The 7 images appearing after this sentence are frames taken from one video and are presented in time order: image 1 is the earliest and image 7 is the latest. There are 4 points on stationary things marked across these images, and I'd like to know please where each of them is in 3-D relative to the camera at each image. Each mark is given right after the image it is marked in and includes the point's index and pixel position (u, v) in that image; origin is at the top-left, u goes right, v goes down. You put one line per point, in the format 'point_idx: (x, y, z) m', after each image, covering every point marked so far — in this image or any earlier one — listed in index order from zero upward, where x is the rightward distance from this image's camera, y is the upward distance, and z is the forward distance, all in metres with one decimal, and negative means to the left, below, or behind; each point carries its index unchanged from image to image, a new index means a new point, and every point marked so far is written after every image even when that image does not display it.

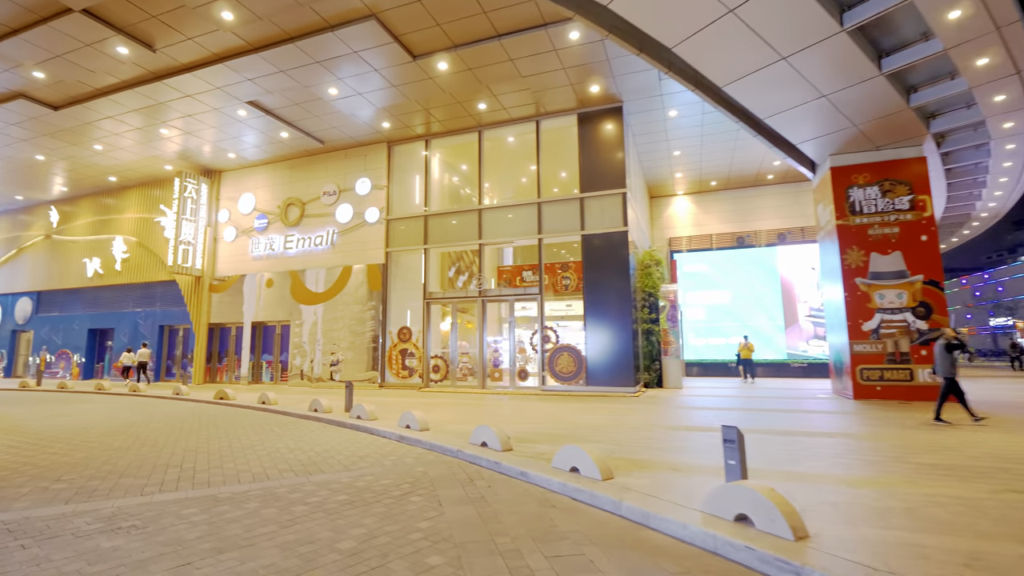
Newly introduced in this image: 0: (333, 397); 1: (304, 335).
0: (-4.0, -2.5, +11.4) m
1: (-6.7, -1.5, +16.5) m
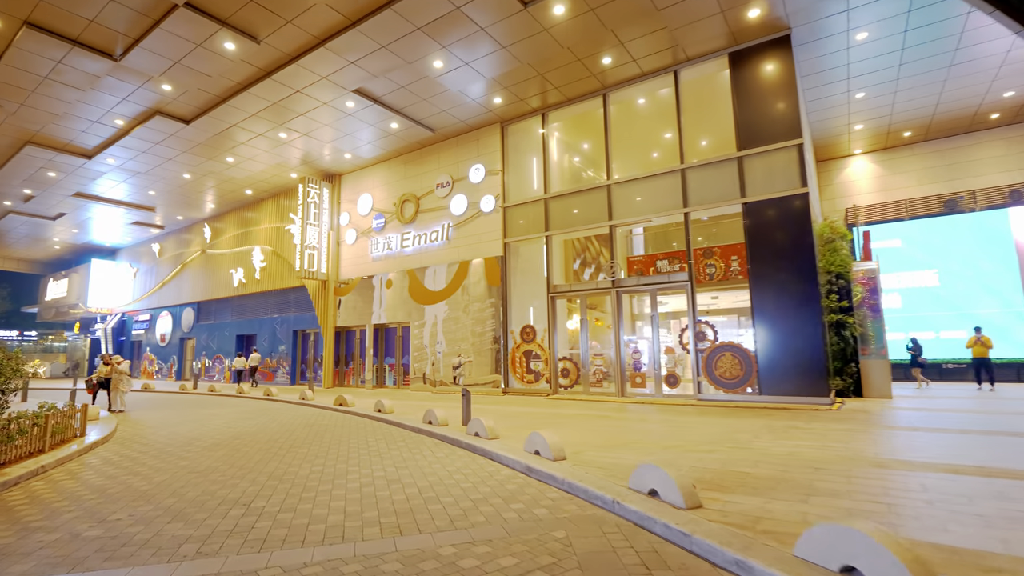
0: (-1.2, -2.3, +10.0) m
1: (-2.6, -1.5, +15.6) m
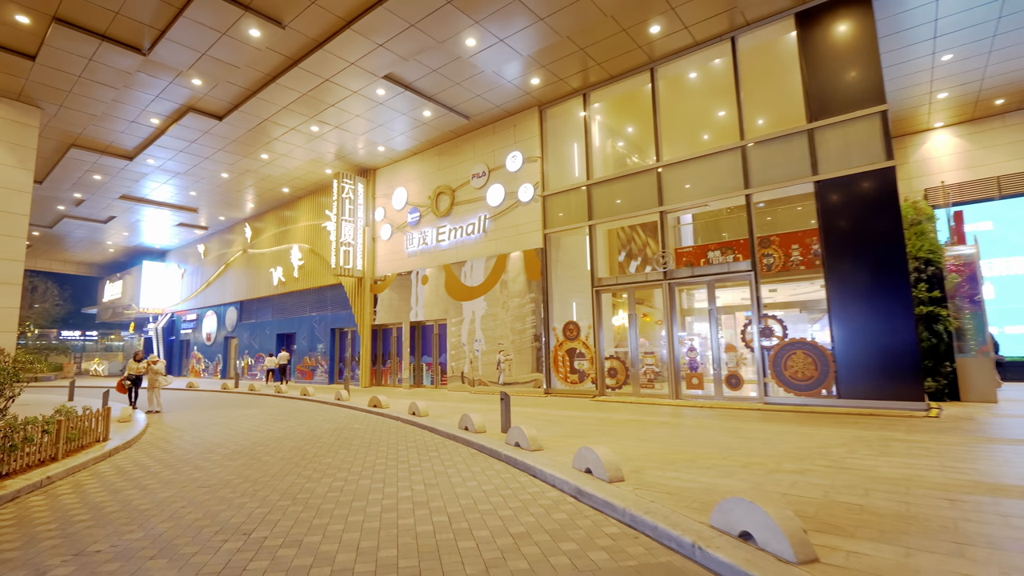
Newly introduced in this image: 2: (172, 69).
0: (-0.4, -2.2, +9.2) m
1: (-1.4, -1.4, +14.9) m
2: (-7.7, +5.0, +11.5) m
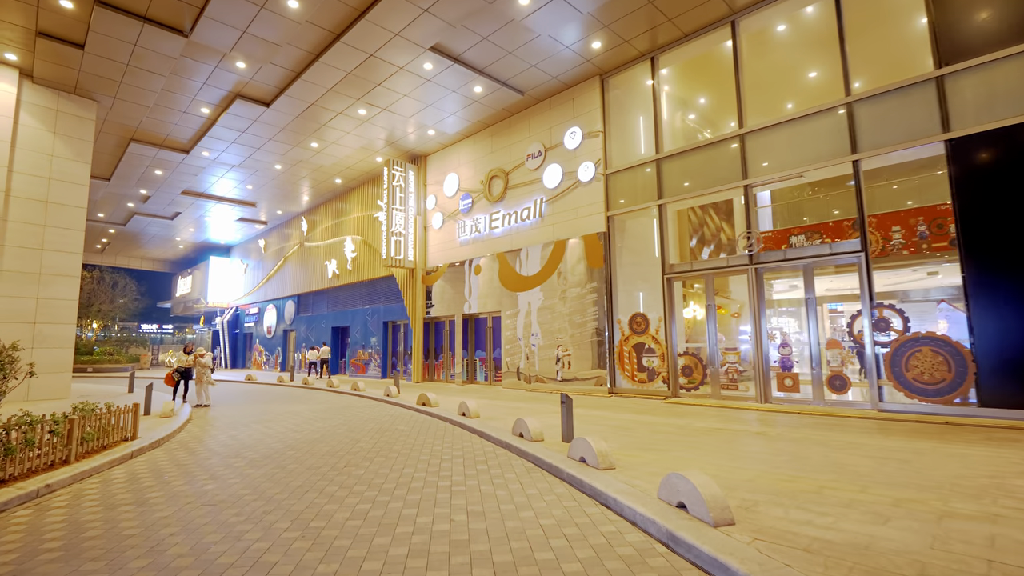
0: (+0.5, -2.0, +8.1) m
1: (+0.2, -1.1, +13.9) m
2: (-6.5, +5.2, +11.1) m
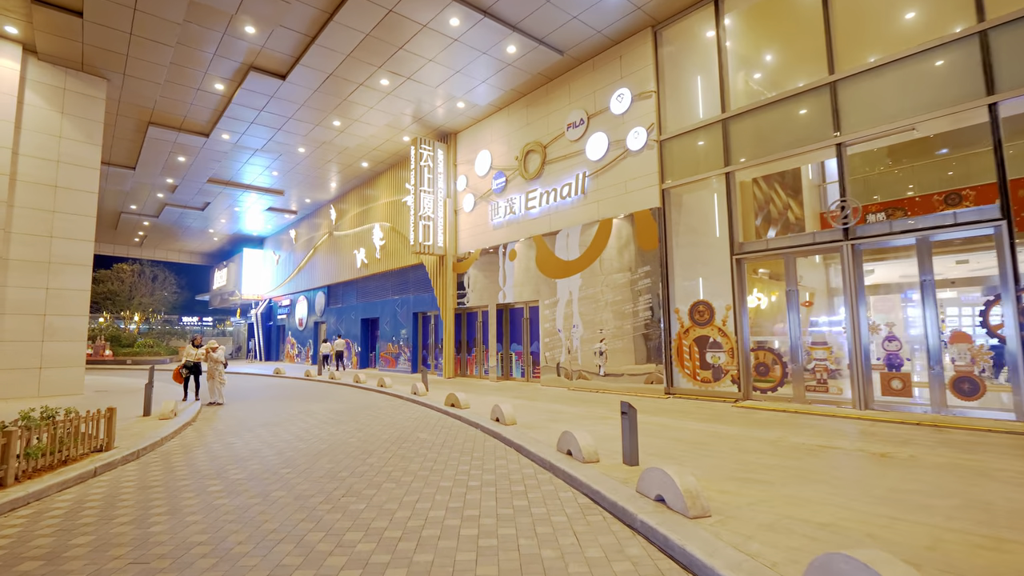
0: (+1.1, -1.8, +6.7) m
1: (+1.1, -0.8, +12.5) m
2: (-5.7, +5.4, +10.1) m
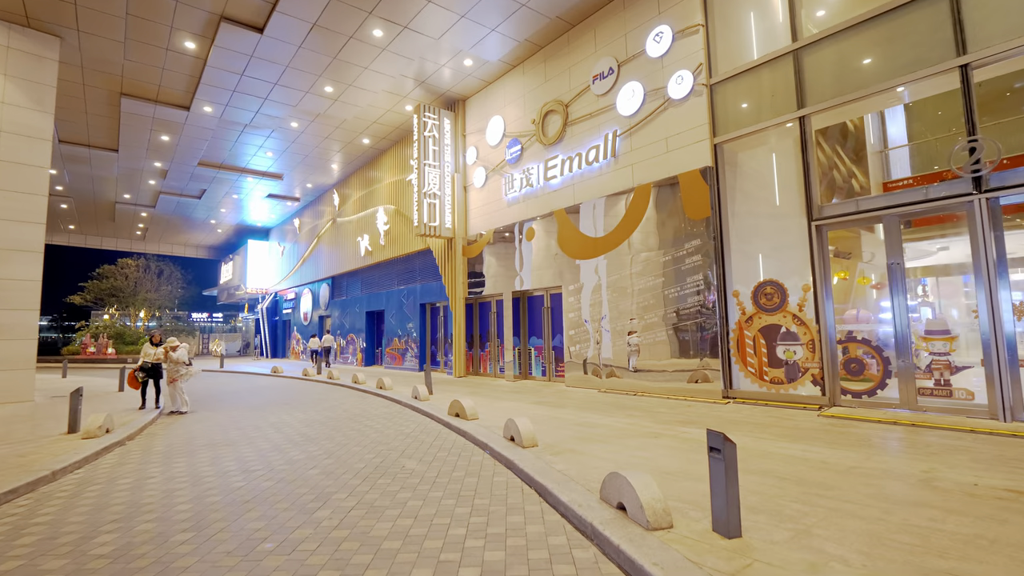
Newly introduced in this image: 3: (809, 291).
0: (+1.3, -1.5, +4.8) m
1: (+1.5, -0.4, +10.6) m
2: (-5.5, +5.6, +8.4) m
3: (+4.3, 0.0, +7.5) m
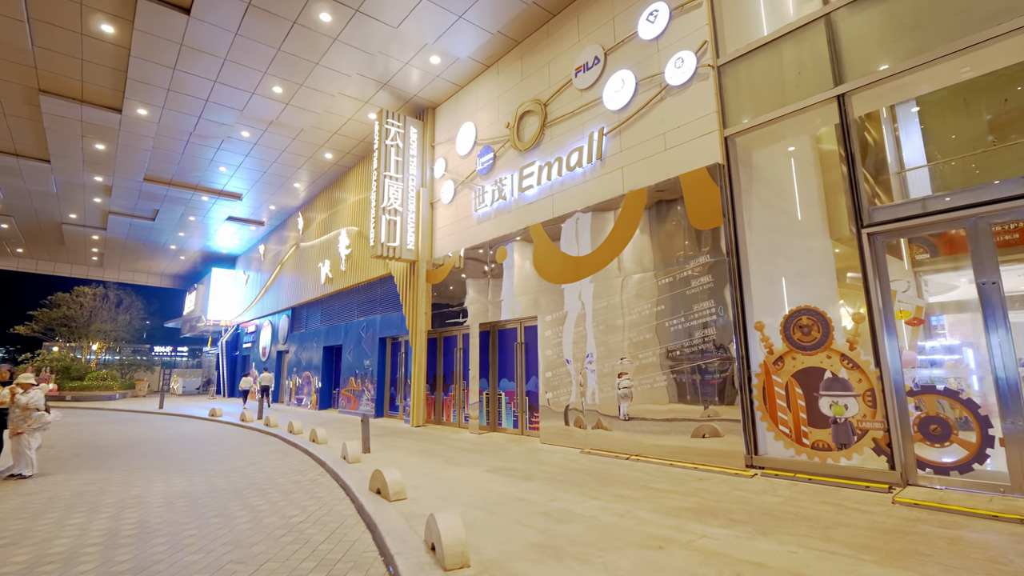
0: (+0.8, -1.6, +2.8) m
1: (+0.9, -0.9, +8.6) m
2: (-6.0, +5.3, +6.8) m
3: (+3.7, -0.4, +5.6) m
